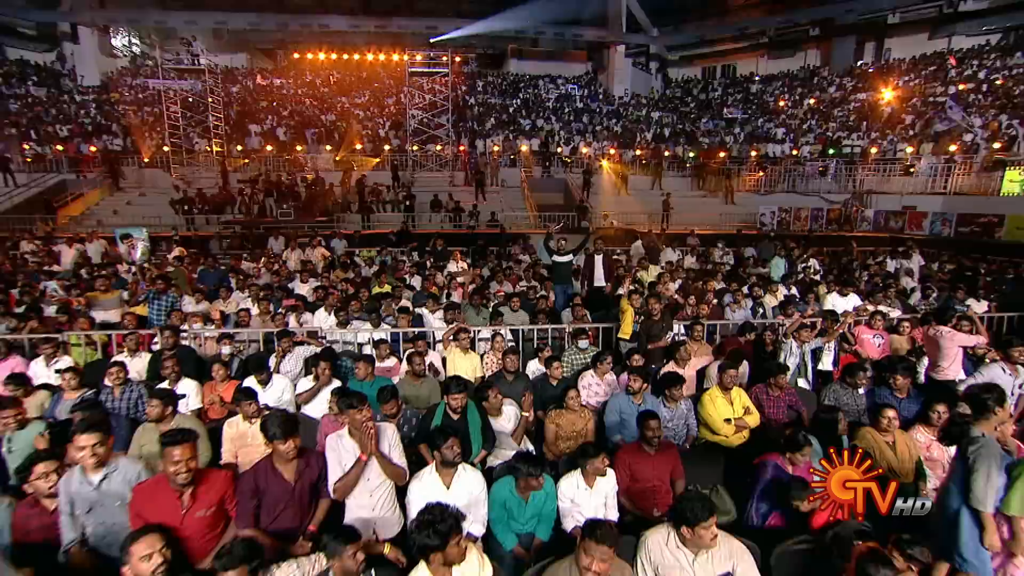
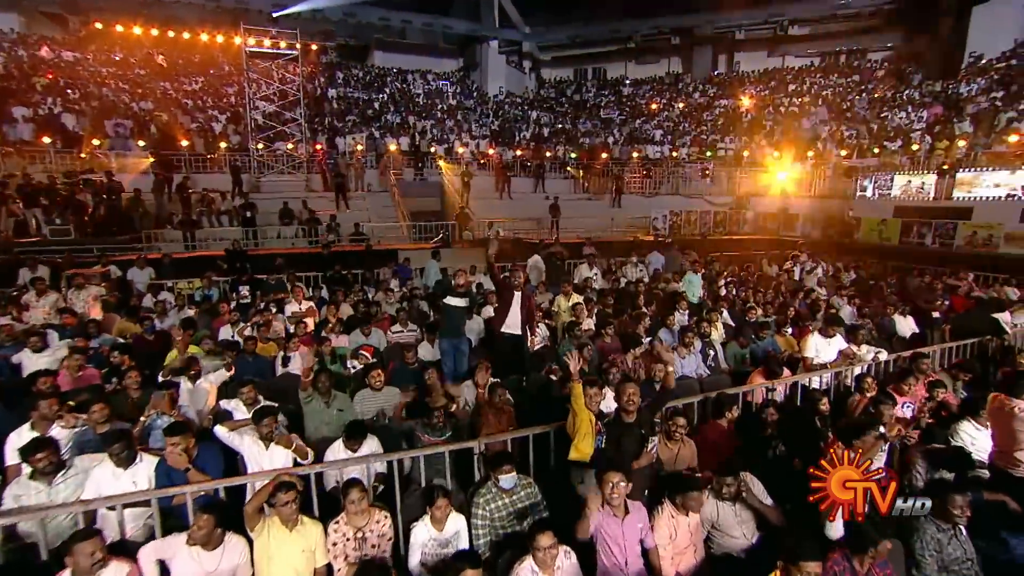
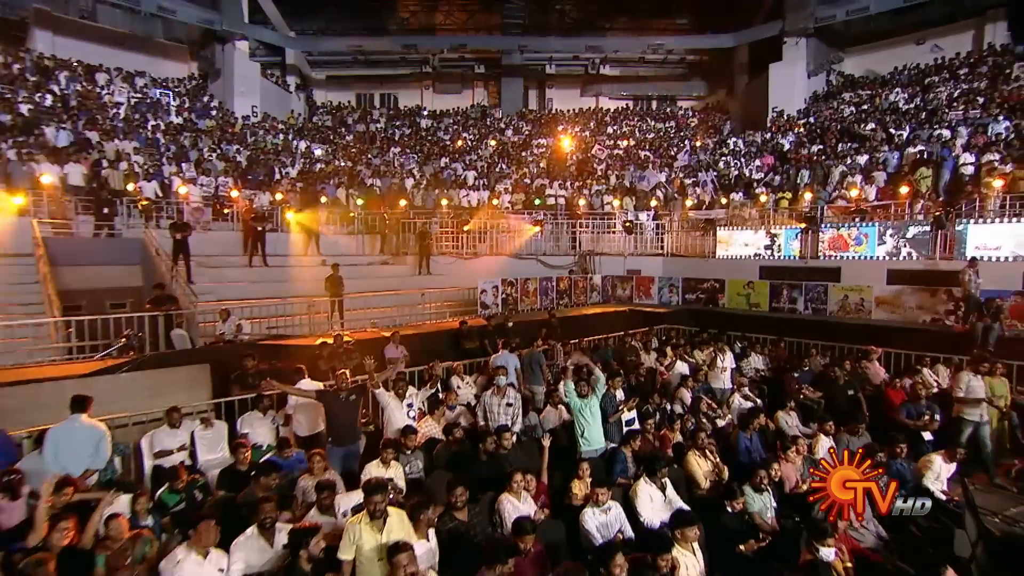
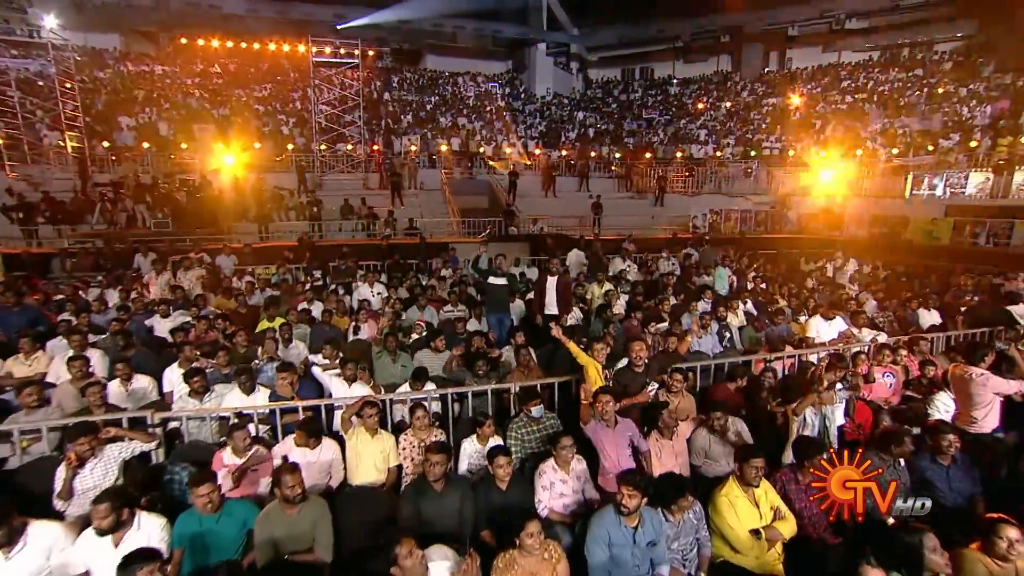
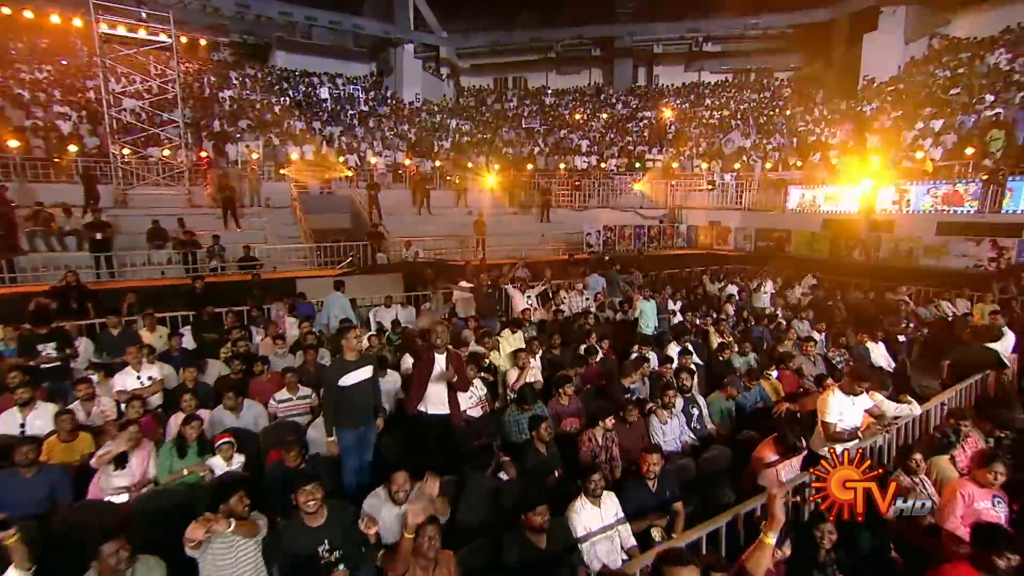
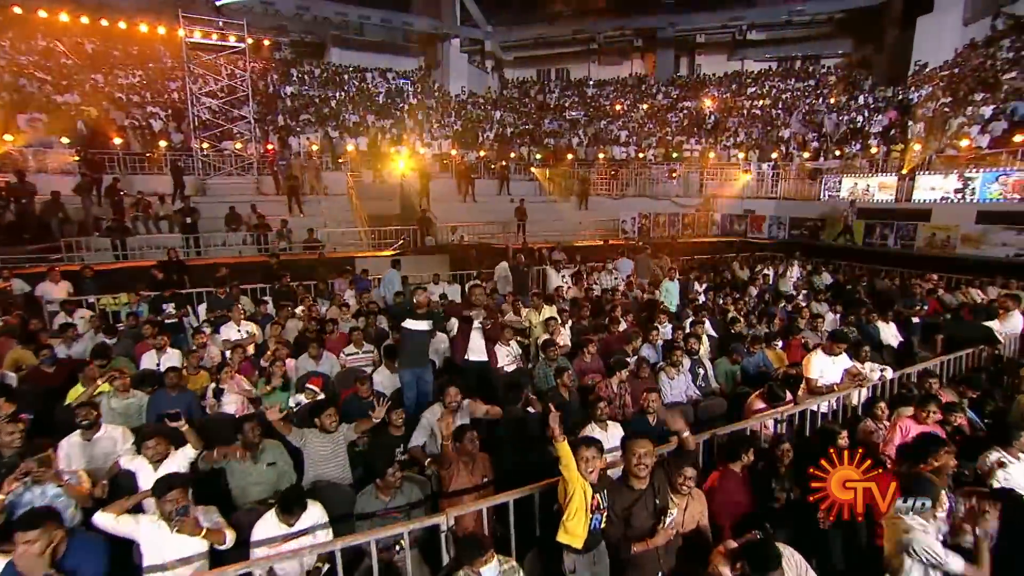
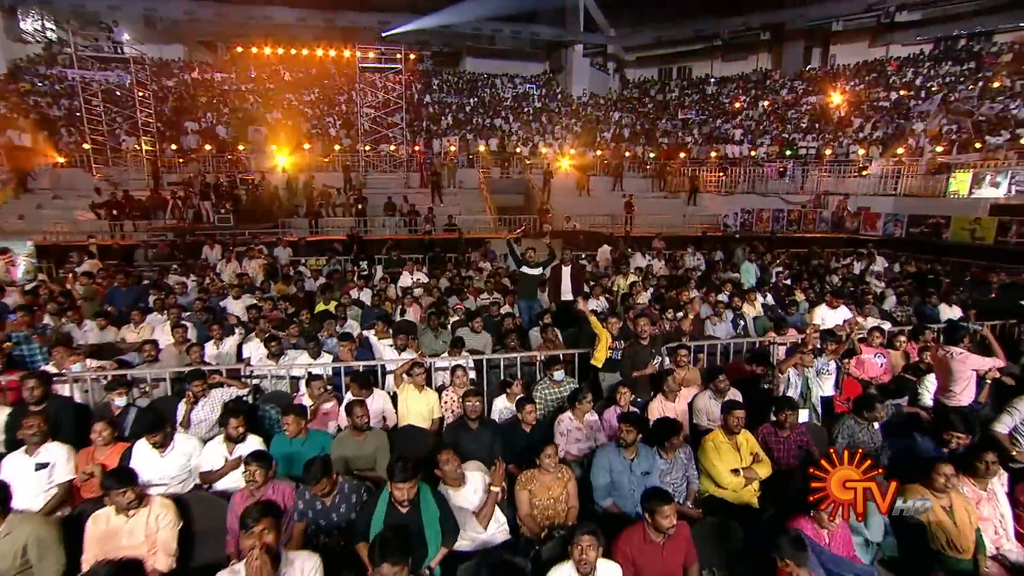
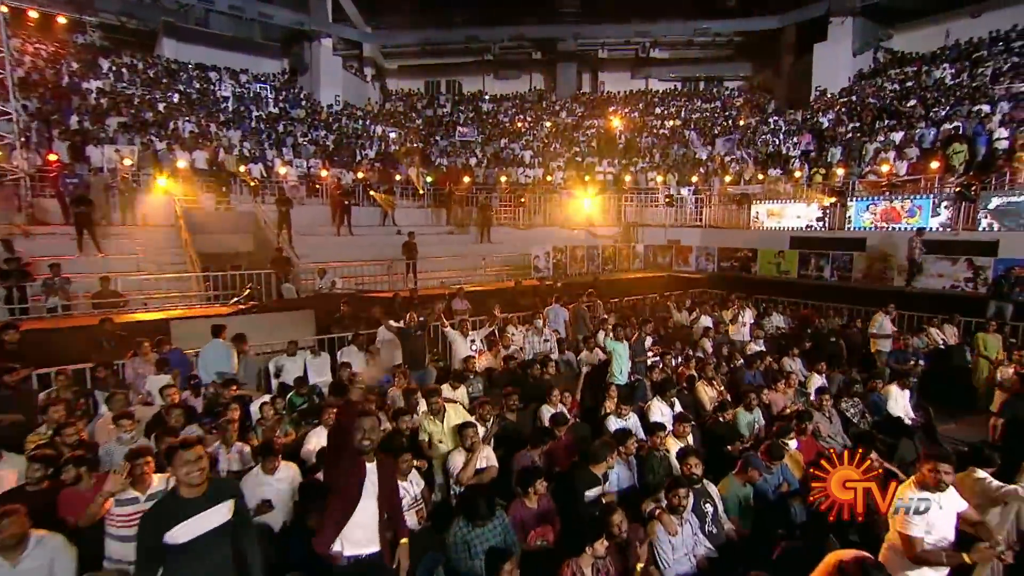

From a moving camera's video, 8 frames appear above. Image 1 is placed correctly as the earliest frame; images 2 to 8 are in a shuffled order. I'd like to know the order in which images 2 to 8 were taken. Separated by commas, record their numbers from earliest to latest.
7, 4, 2, 6, 5, 8, 3
